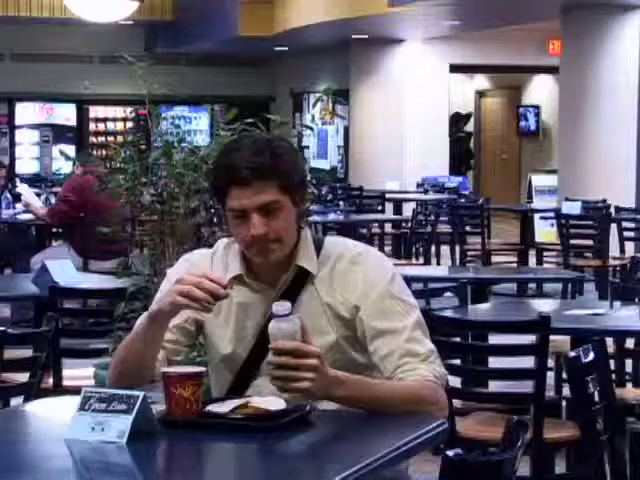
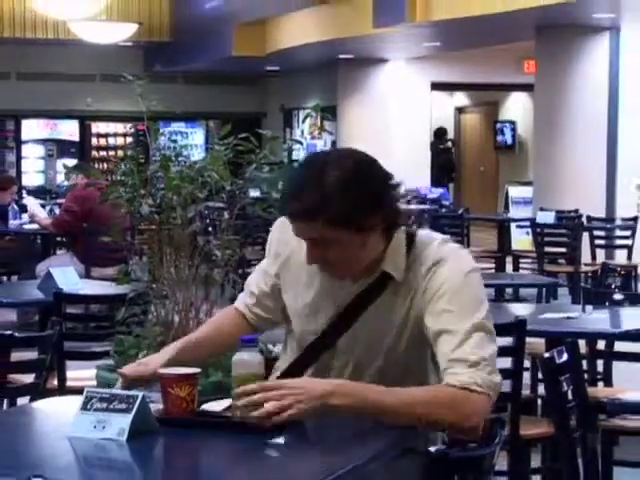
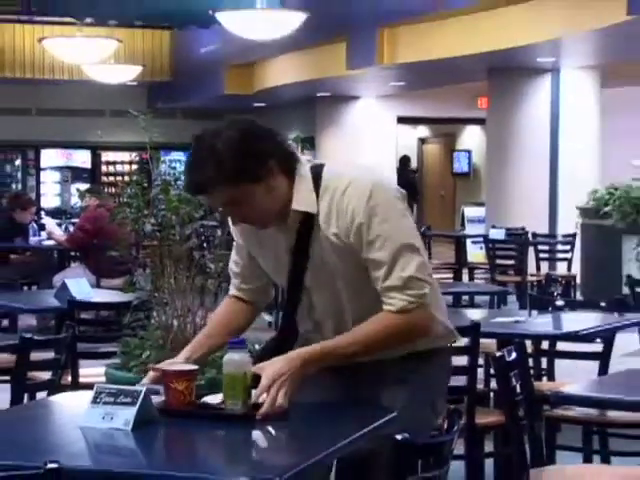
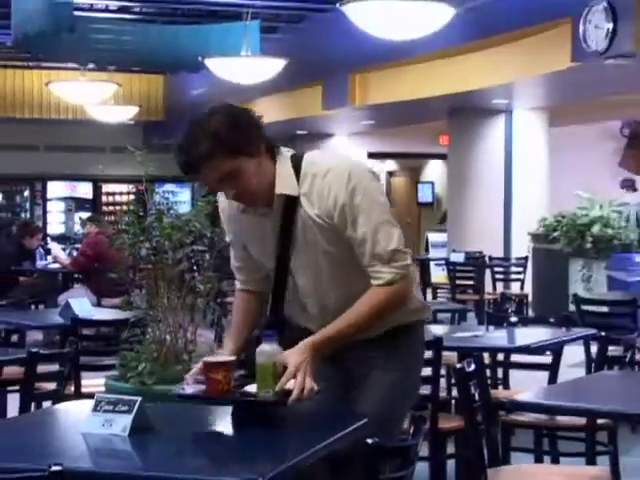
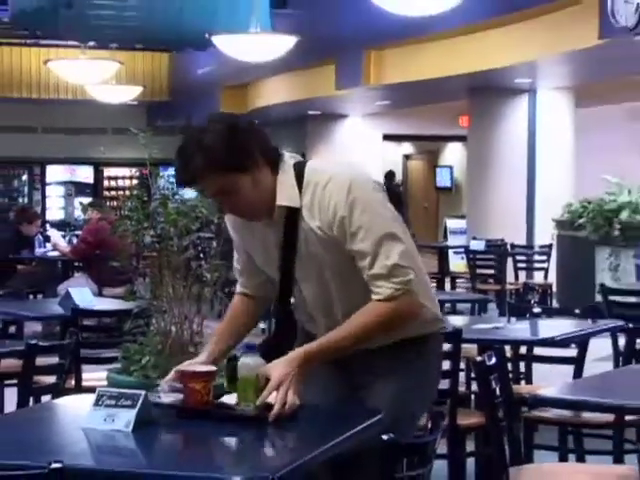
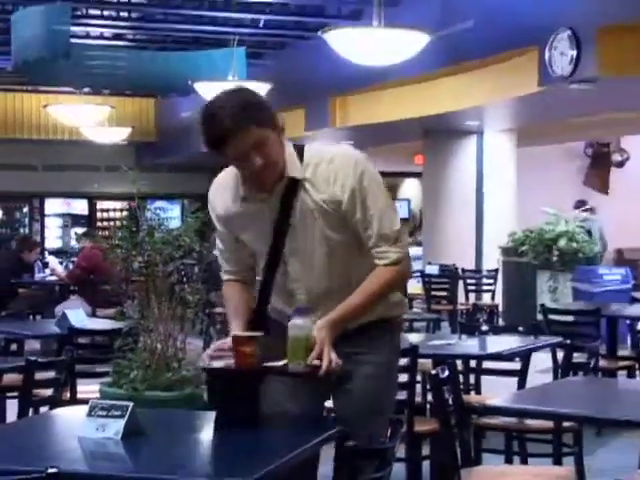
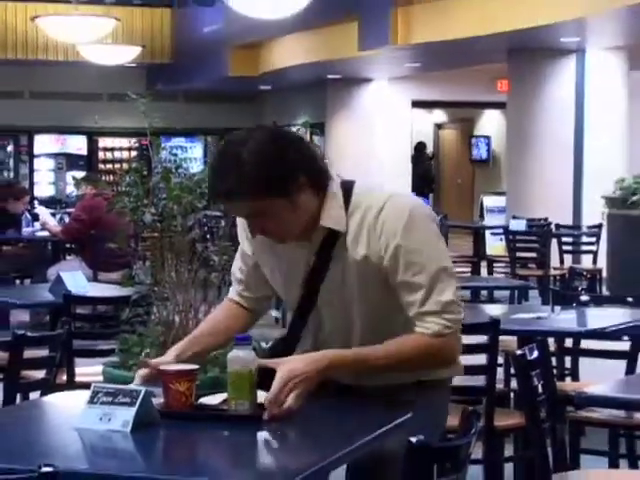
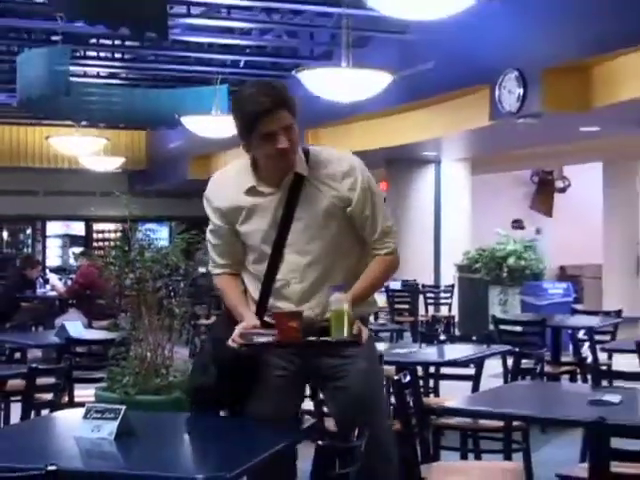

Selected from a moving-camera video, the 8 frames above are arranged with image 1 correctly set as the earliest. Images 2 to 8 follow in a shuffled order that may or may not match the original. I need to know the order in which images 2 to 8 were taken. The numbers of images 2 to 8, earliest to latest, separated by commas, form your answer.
2, 7, 3, 5, 4, 6, 8
